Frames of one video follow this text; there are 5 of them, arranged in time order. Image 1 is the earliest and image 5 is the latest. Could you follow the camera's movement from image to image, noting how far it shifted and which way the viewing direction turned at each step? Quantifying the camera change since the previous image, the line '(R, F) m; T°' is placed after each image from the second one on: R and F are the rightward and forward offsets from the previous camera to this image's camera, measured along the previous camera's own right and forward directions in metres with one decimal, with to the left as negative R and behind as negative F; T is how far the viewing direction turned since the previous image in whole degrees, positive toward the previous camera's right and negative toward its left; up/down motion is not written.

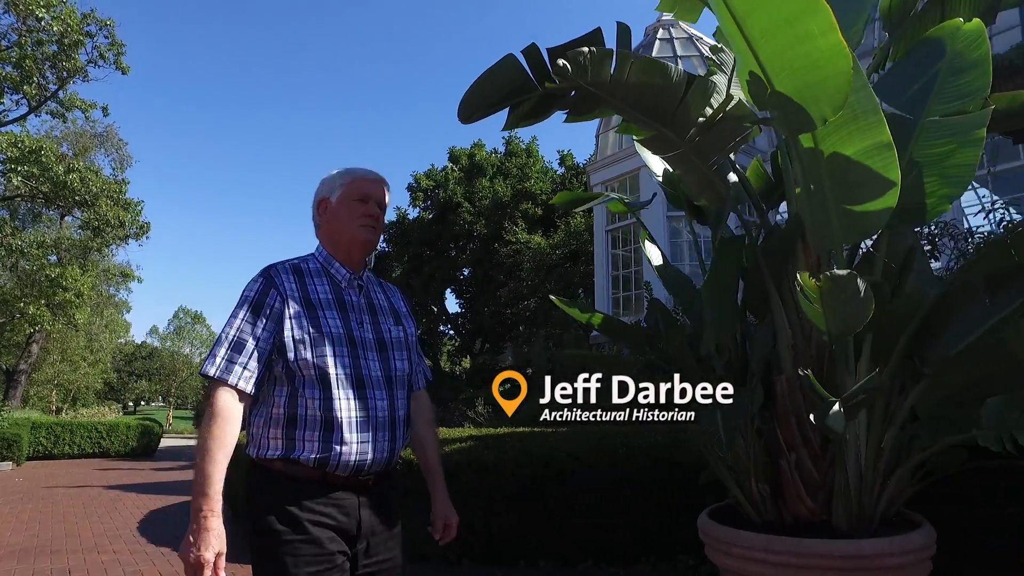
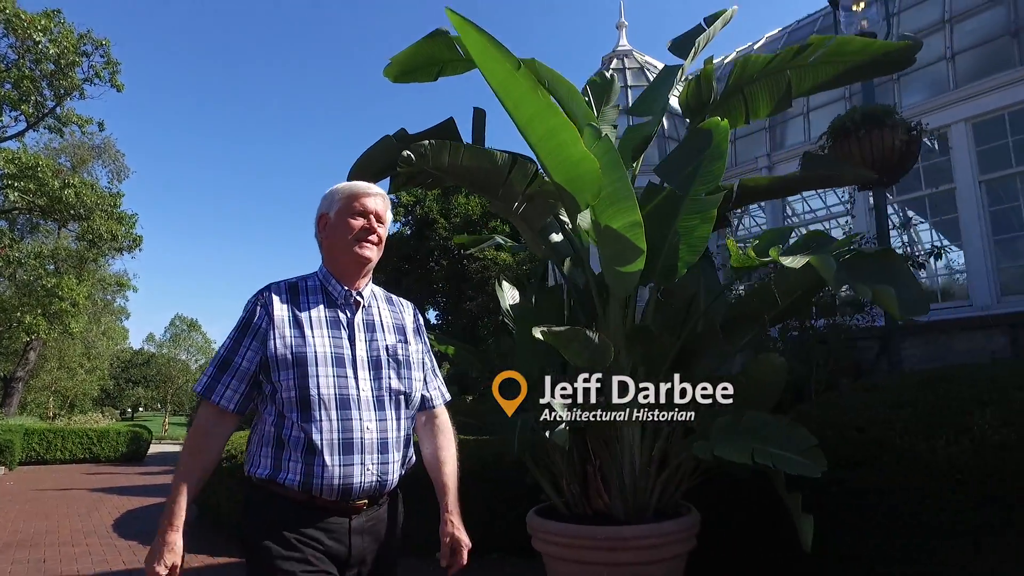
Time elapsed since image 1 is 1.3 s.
(+0.8, -0.7) m; 0°
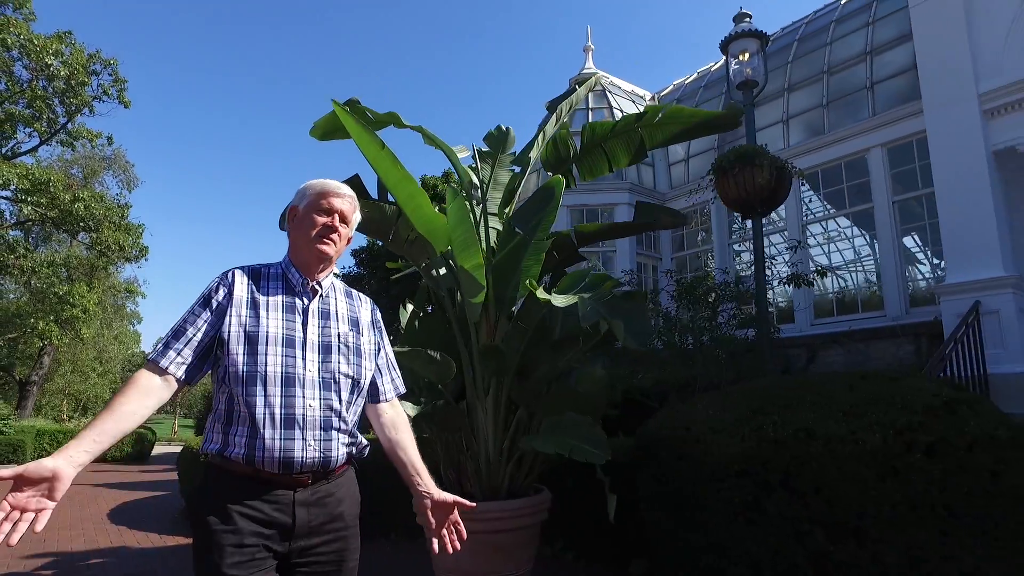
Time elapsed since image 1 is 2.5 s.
(+0.9, -0.8) m; -1°
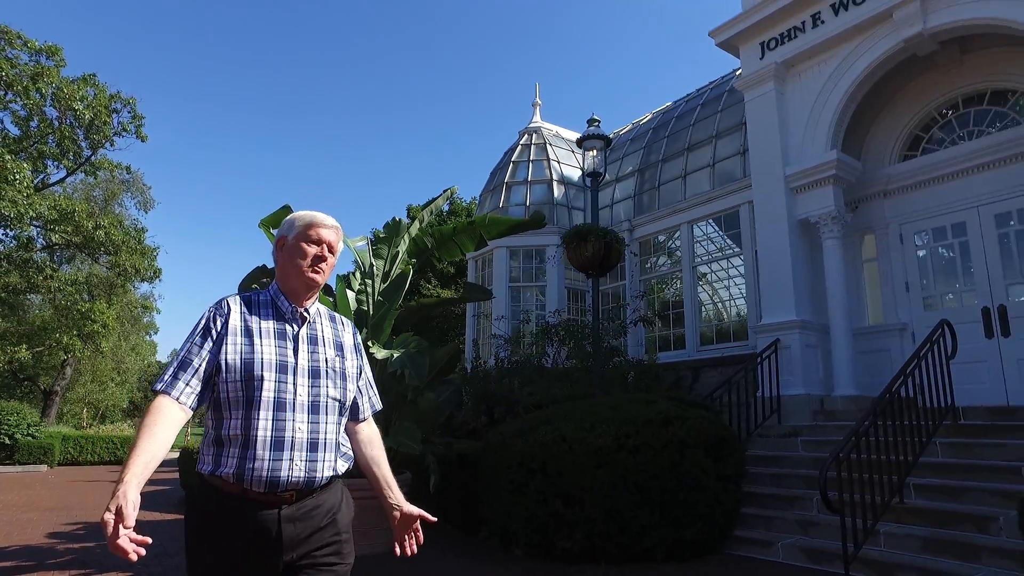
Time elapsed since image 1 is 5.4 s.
(+1.5, -2.1) m; -1°
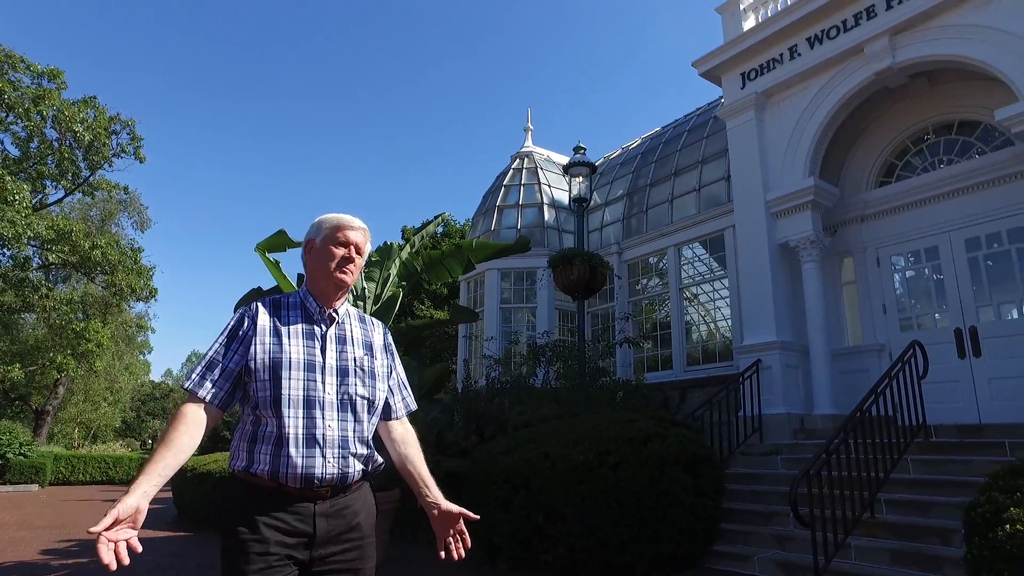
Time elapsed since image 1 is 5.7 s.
(+0.1, -0.2) m; 0°
